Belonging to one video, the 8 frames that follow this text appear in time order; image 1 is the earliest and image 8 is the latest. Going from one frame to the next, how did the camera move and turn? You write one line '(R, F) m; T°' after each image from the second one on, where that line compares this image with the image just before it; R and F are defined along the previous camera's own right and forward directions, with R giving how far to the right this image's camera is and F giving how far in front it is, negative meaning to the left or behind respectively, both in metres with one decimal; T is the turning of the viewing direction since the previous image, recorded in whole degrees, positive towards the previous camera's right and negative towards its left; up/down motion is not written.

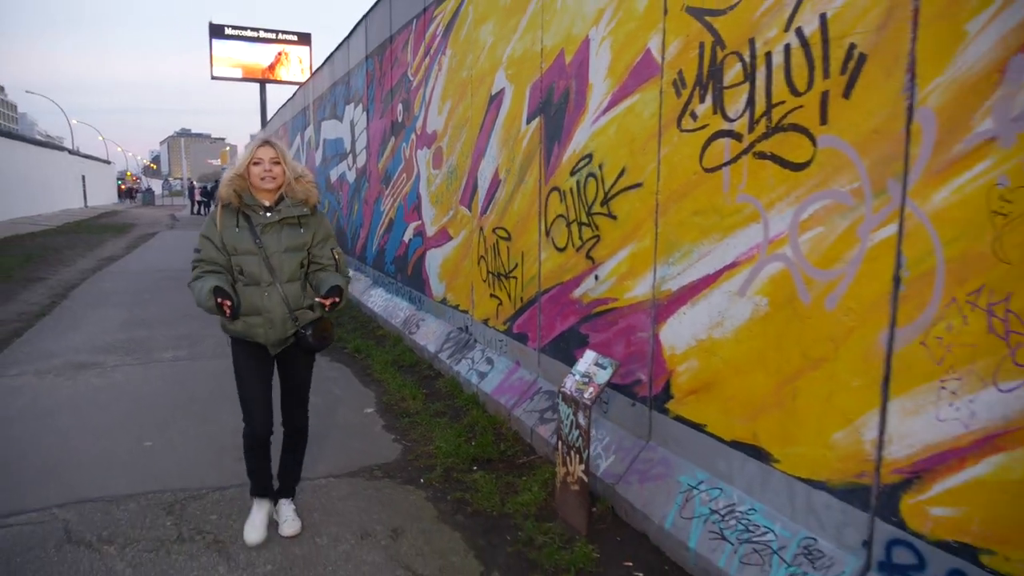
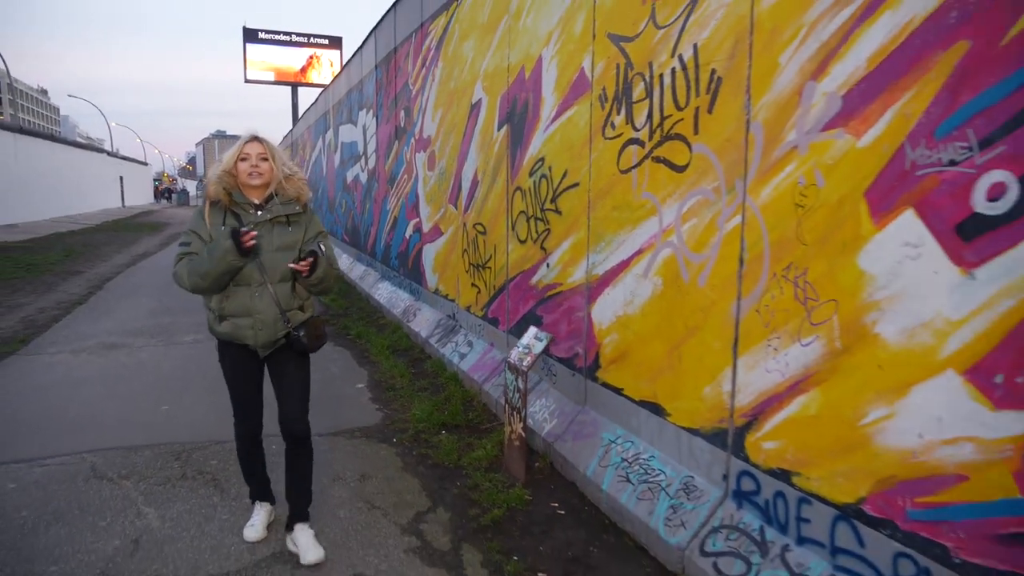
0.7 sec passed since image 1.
(+0.4, -0.6) m; -2°
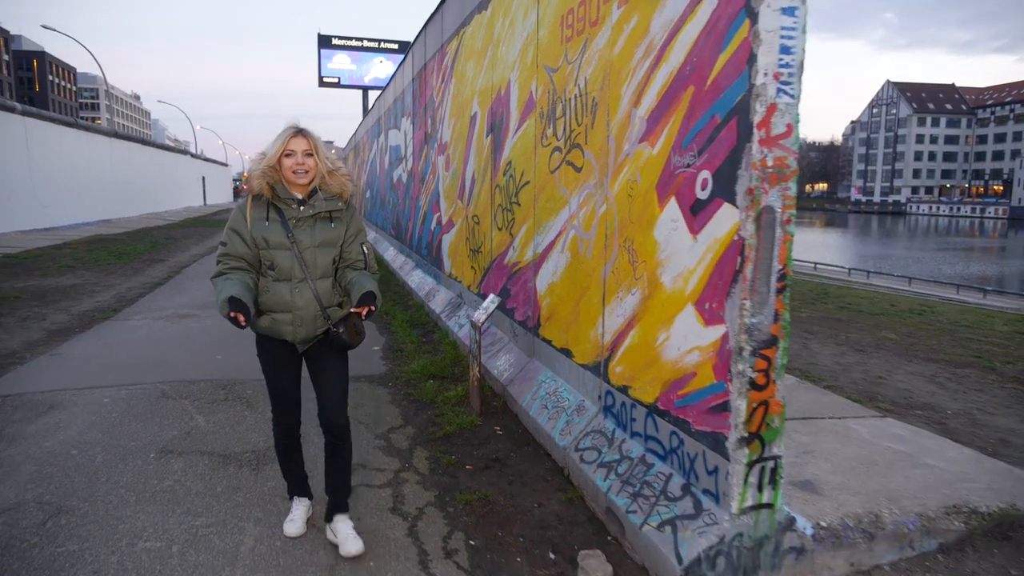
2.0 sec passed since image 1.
(+0.8, -1.1) m; -5°
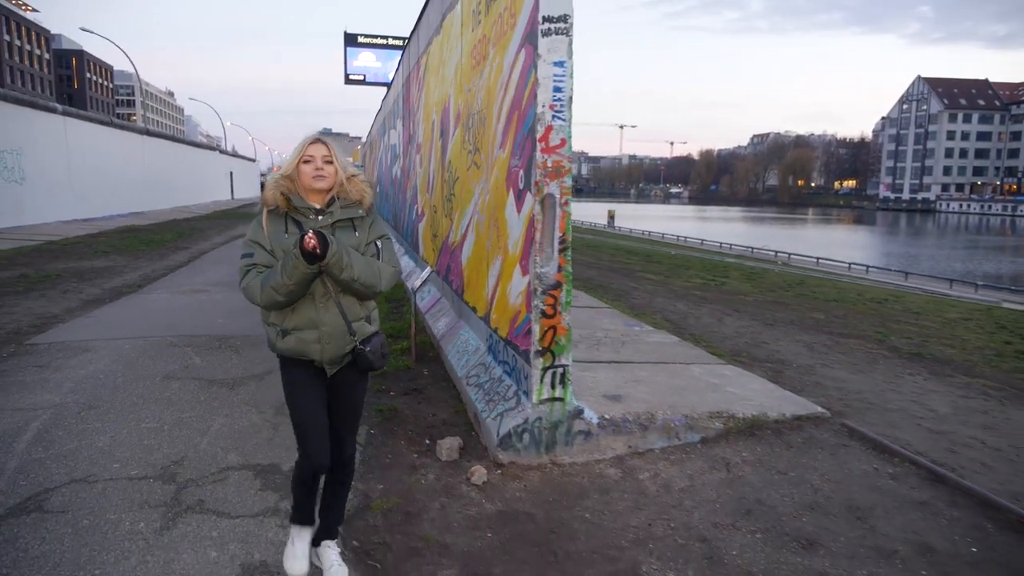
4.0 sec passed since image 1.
(+0.9, -1.3) m; -2°
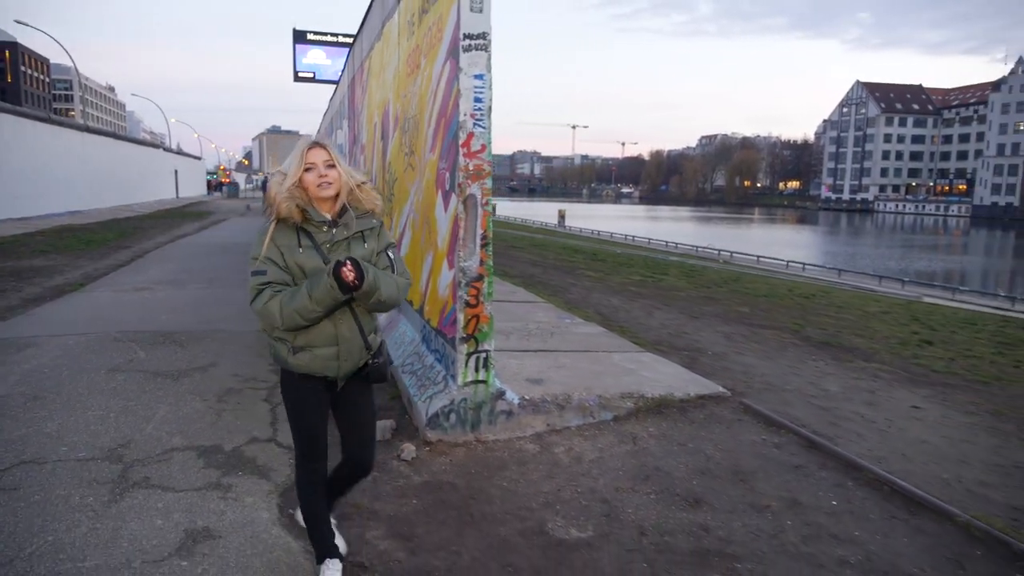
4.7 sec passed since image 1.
(+0.2, -0.4) m; +4°
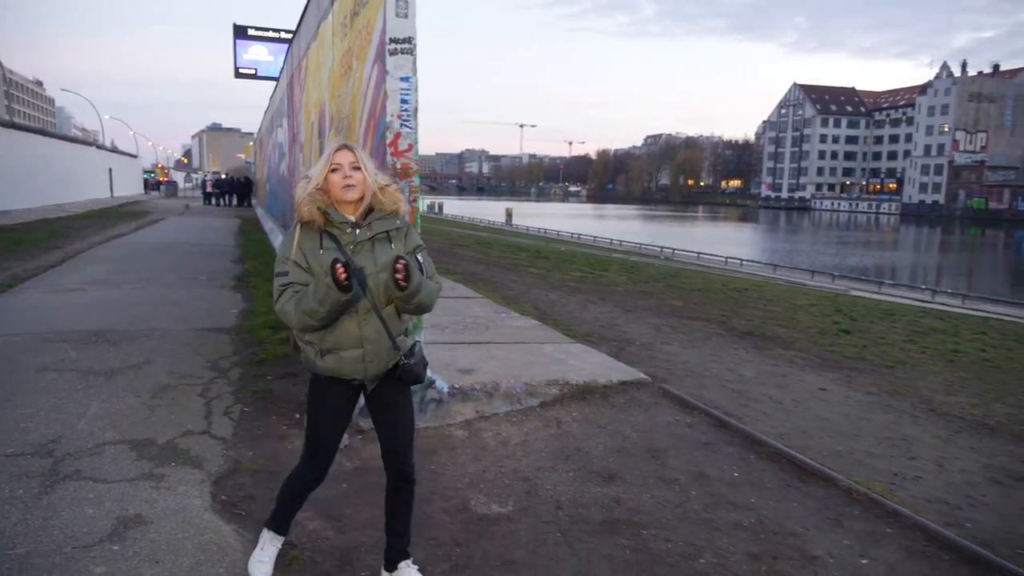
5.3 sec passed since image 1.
(+0.1, -0.2) m; +4°
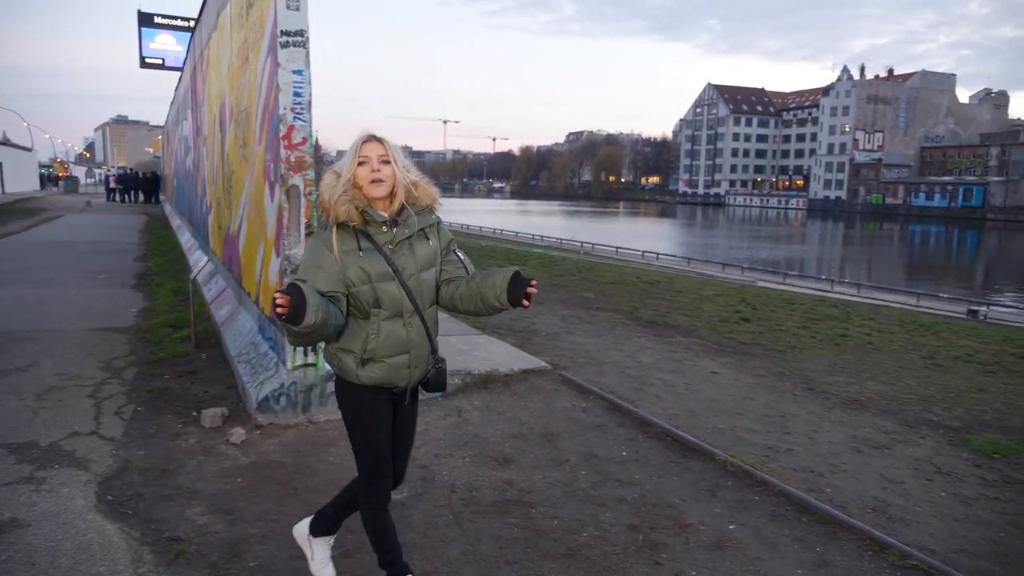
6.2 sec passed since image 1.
(+0.2, -0.1) m; +6°
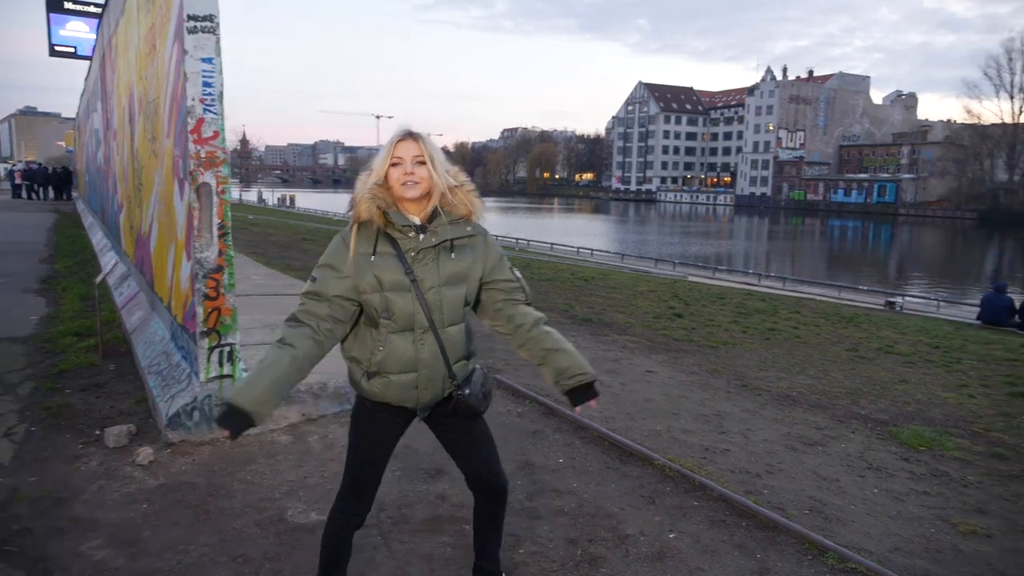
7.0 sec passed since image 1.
(0.0, +0.2) m; +5°
